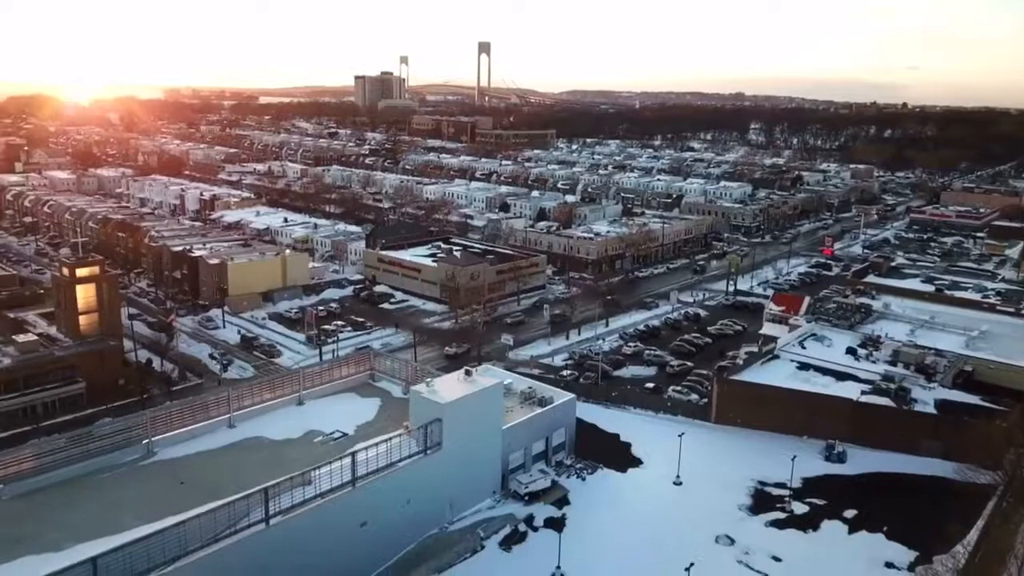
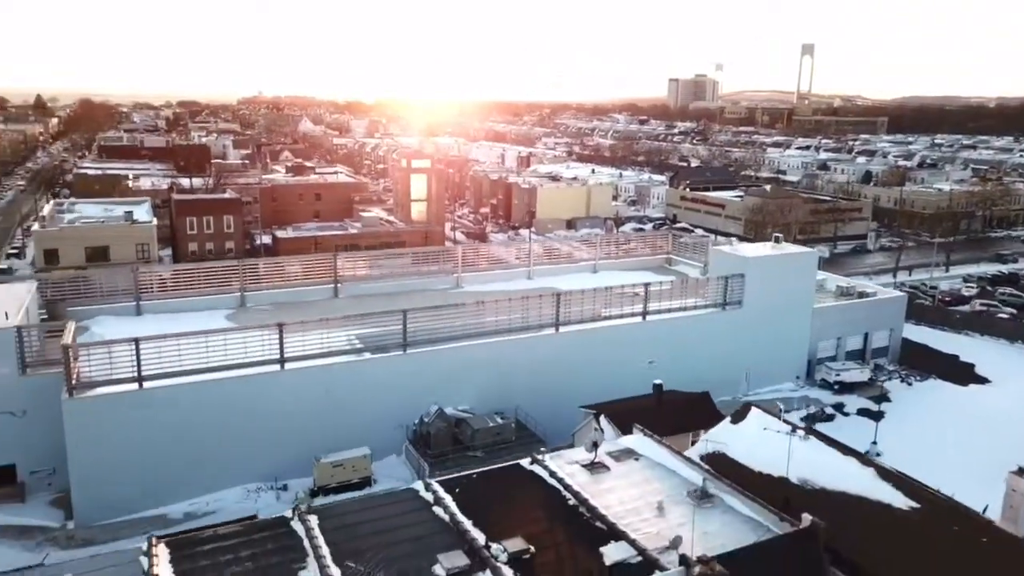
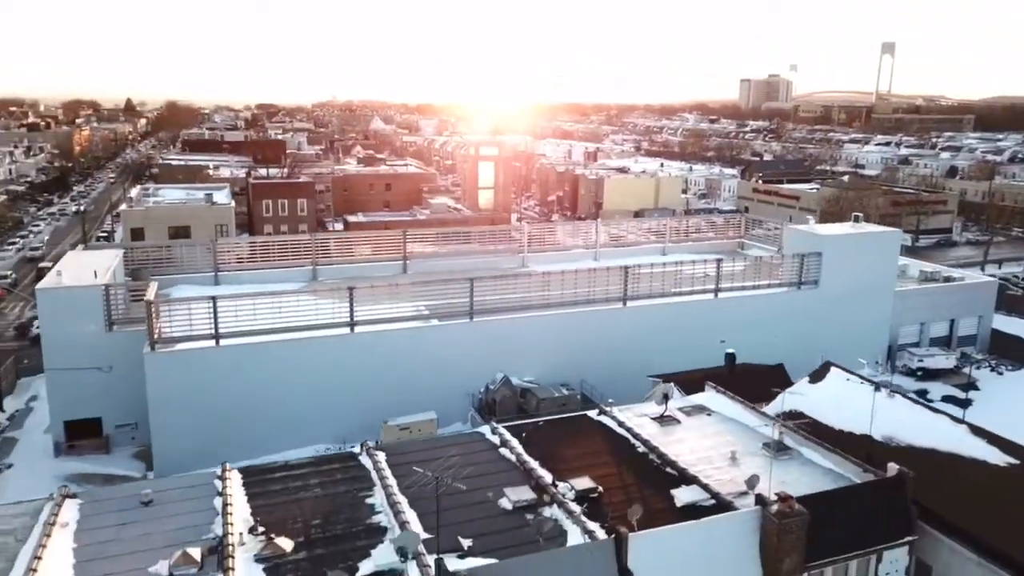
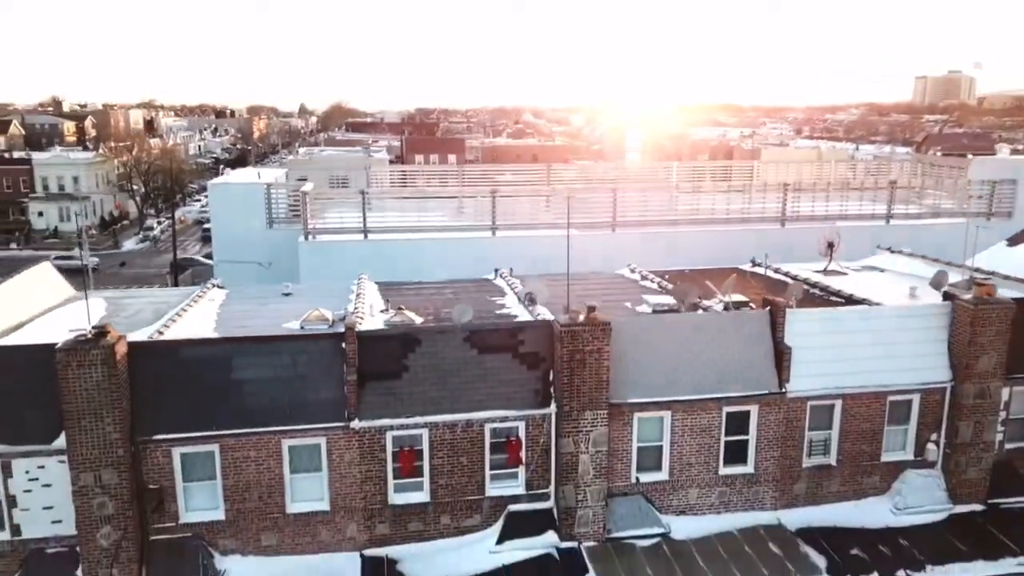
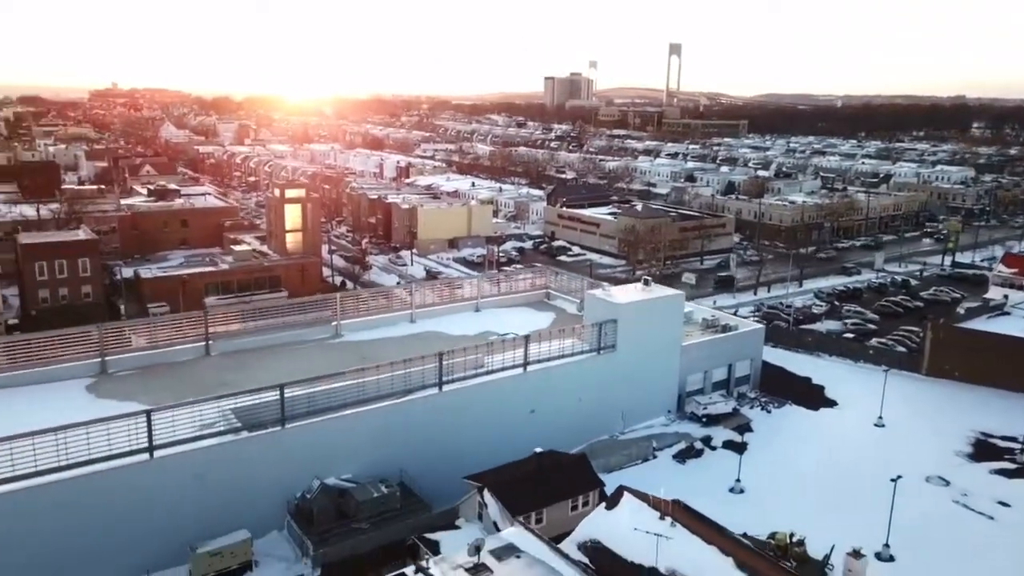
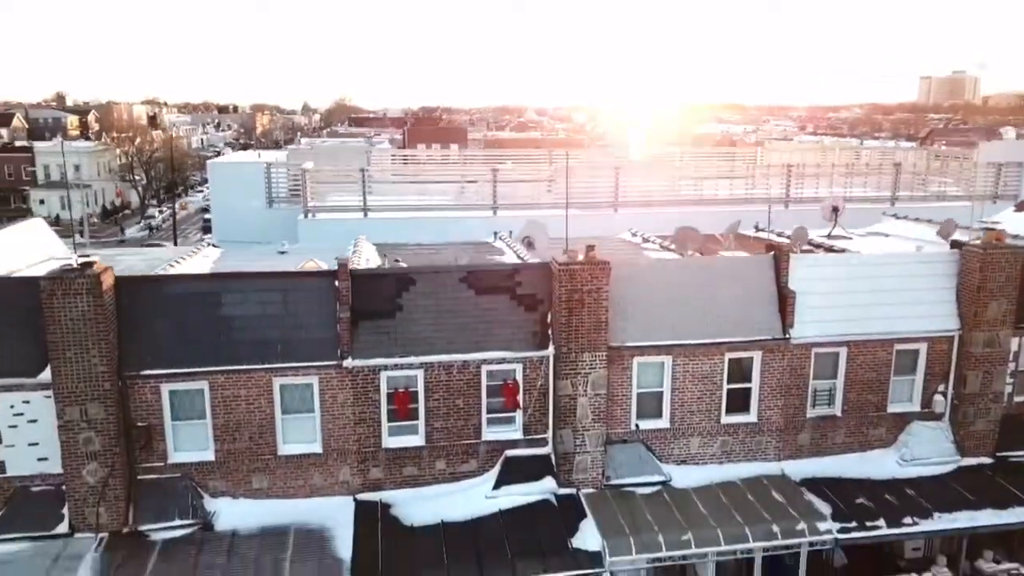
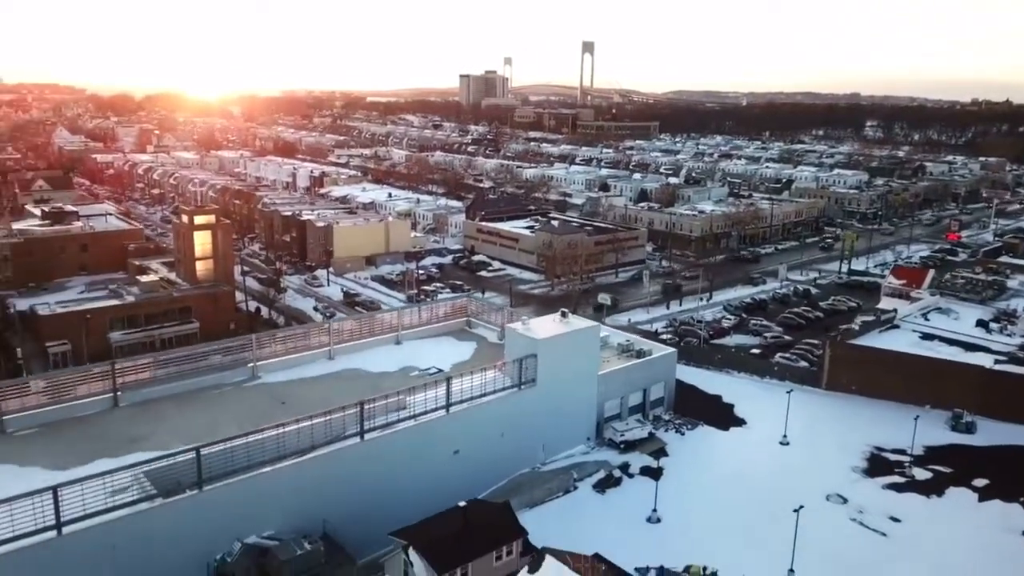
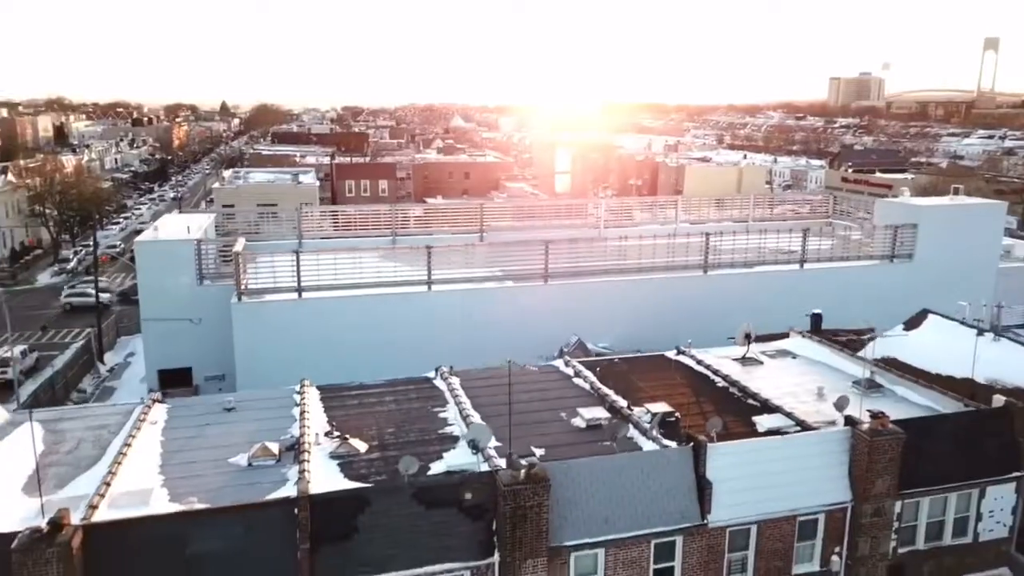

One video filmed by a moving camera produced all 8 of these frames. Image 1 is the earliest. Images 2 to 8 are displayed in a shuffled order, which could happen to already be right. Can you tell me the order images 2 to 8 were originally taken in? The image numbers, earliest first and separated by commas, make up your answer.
7, 5, 2, 3, 8, 4, 6
